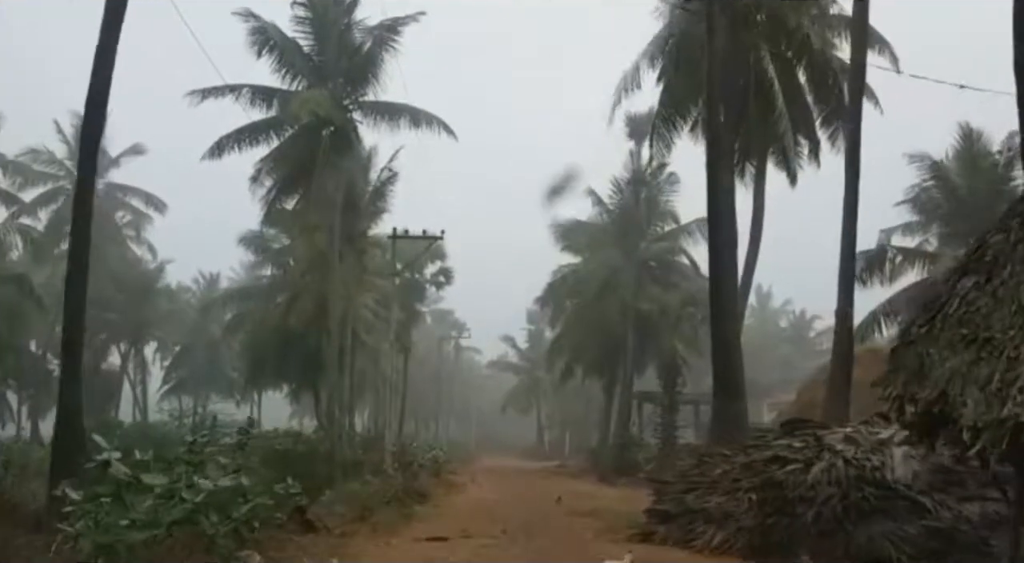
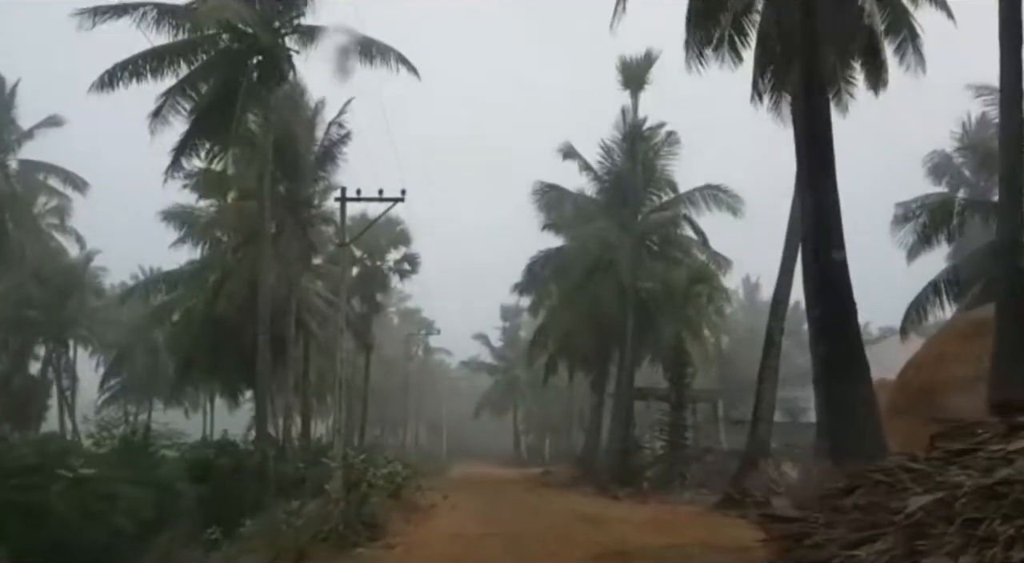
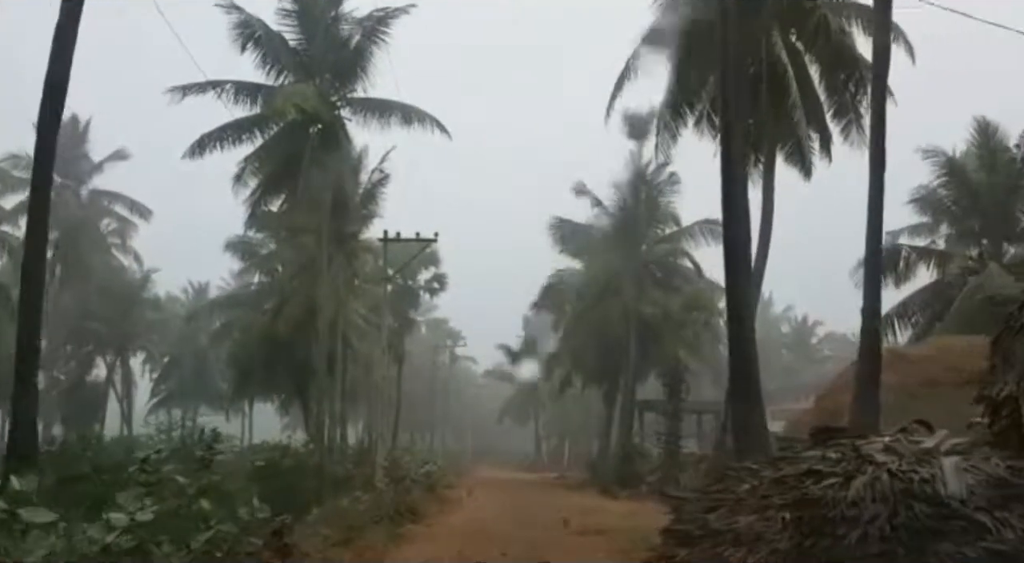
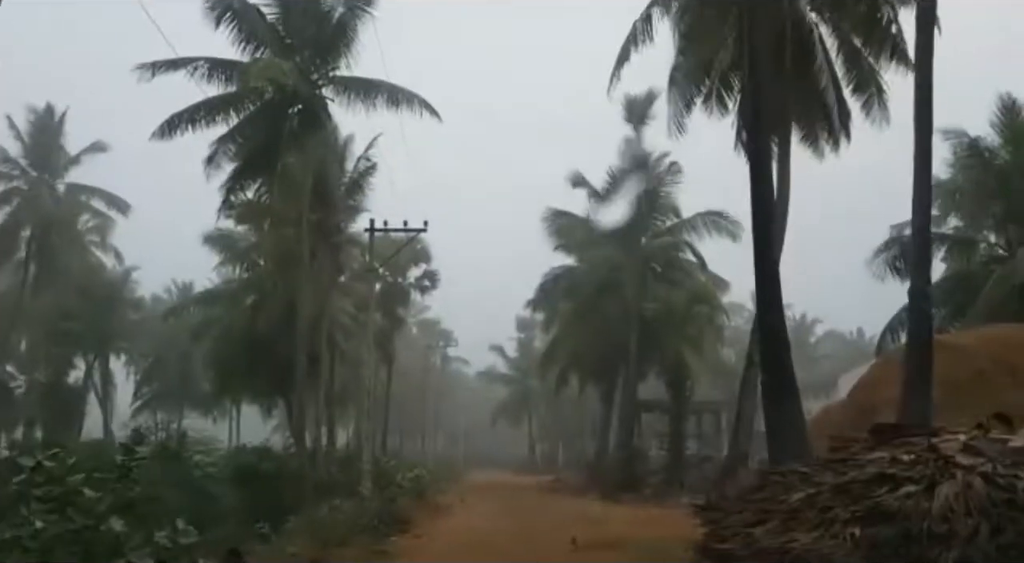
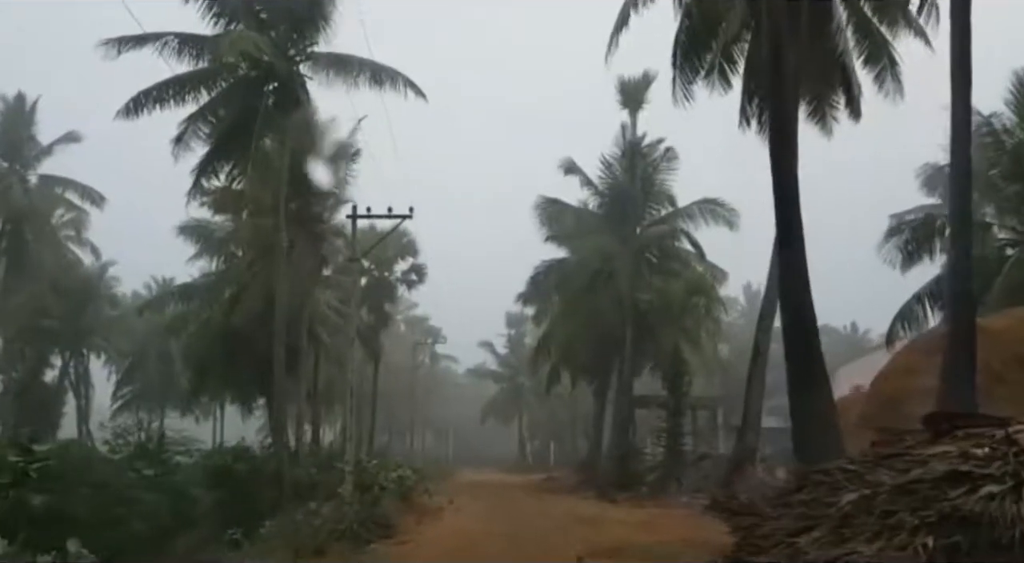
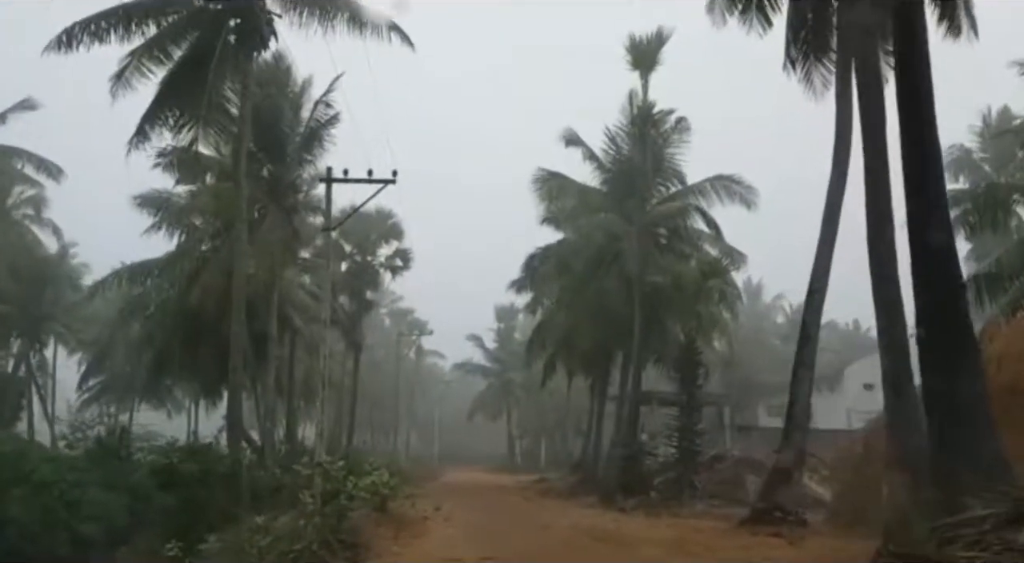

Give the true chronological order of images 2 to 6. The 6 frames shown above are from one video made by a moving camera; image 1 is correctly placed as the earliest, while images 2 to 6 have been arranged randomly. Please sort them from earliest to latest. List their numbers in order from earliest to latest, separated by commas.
3, 4, 5, 2, 6
